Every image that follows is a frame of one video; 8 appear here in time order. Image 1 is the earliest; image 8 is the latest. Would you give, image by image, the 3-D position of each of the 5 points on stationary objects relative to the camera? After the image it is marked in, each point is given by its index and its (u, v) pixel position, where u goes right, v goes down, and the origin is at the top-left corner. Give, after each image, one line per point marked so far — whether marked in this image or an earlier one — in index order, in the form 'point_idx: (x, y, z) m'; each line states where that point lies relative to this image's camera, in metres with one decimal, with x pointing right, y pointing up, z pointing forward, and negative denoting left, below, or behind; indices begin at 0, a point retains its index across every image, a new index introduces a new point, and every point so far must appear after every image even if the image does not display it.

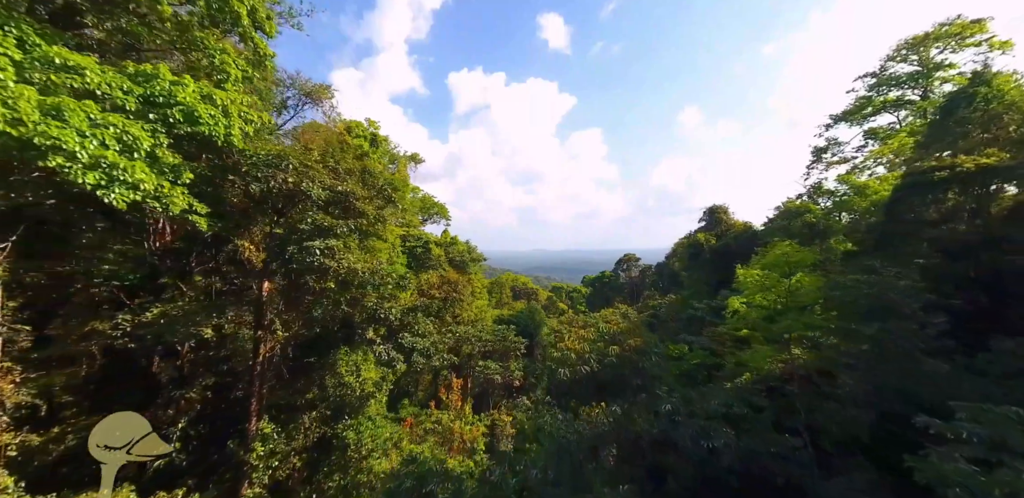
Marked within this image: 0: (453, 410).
0: (-1.6, -4.4, +10.4) m
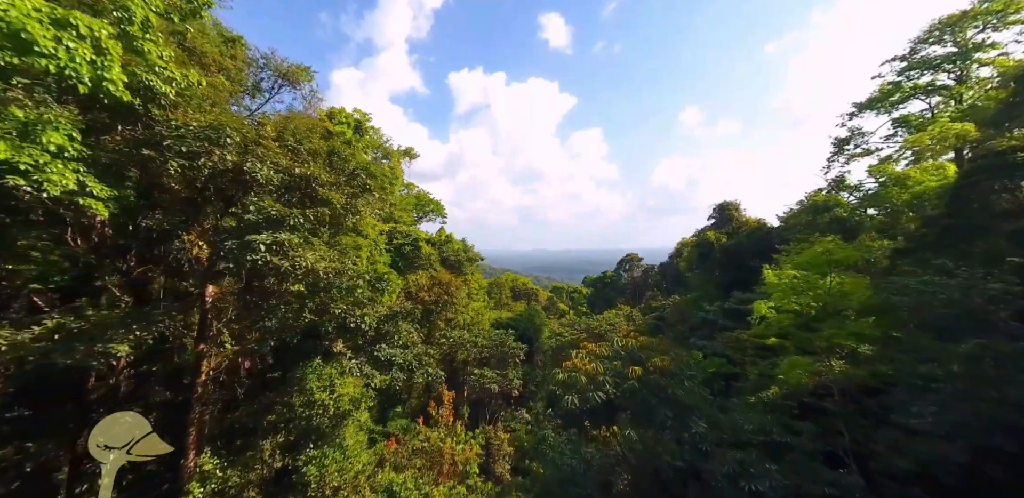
0: (-1.7, -4.3, +9.4) m
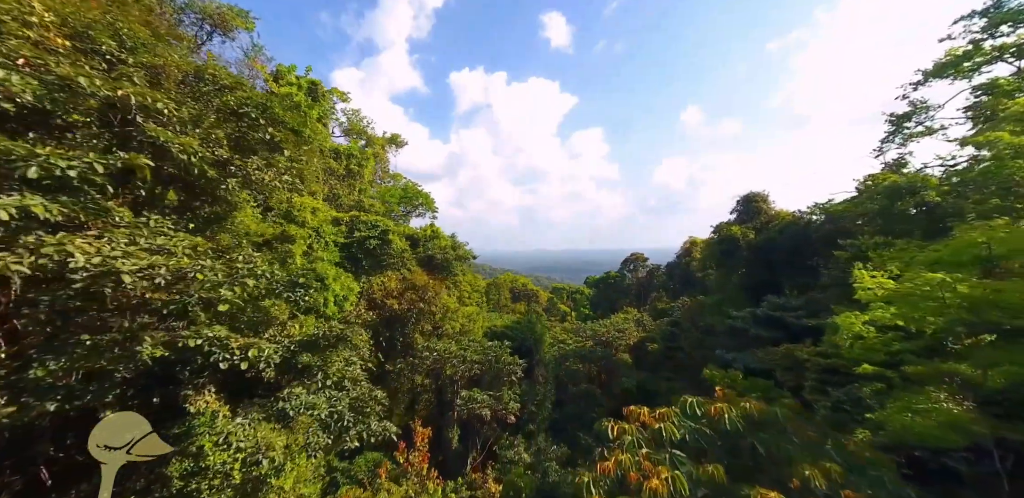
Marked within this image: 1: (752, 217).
0: (-1.8, -4.2, +7.3) m
1: (+10.6, +1.4, +17.0) m
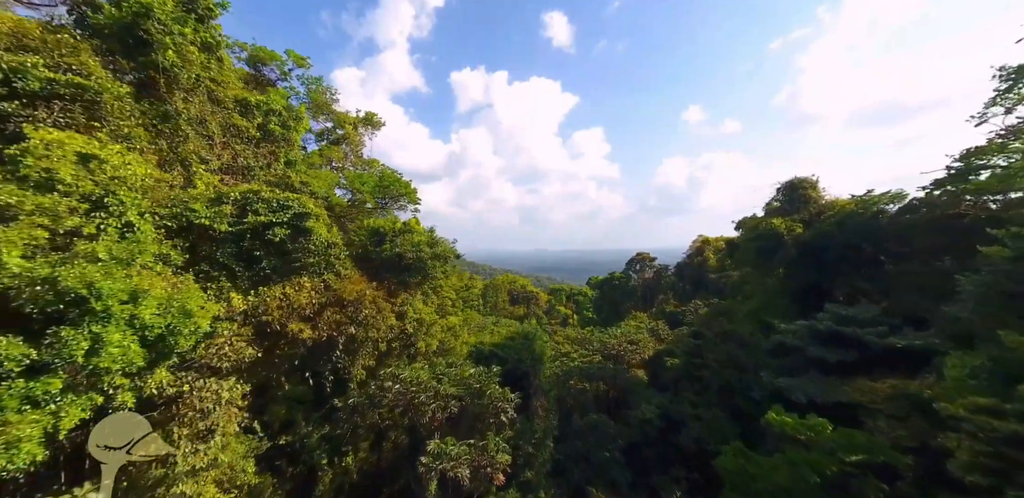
0: (-2.0, -4.1, +4.4) m
1: (+10.4, +1.5, +14.1) m
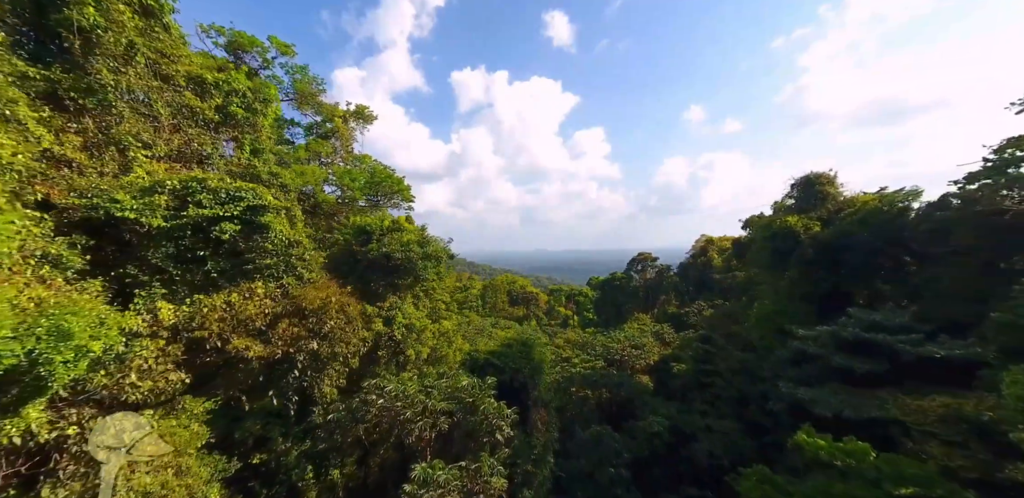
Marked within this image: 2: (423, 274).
0: (-2.1, -4.1, +3.6) m
1: (+10.3, +1.5, +13.3) m
2: (-2.5, -0.7, +10.9) m
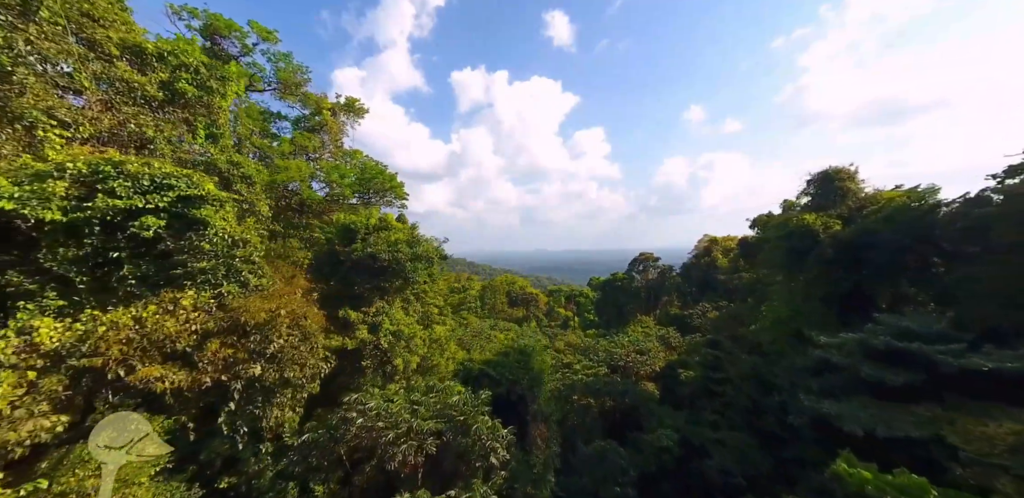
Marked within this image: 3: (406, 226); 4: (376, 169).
0: (-2.1, -4.1, +2.7) m
1: (+10.2, +1.5, +12.4) m
2: (-2.6, -0.7, +10.1) m
3: (-2.9, +0.6, +10.8) m
4: (-5.4, +3.2, +15.5) m
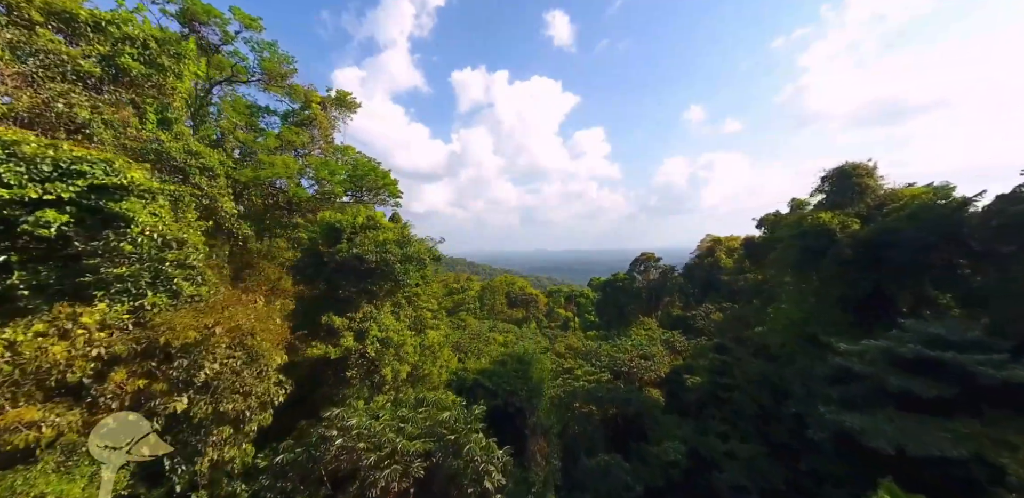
0: (-2.2, -4.1, +2.1) m
1: (+10.2, +1.5, +11.7) m
2: (-2.6, -0.7, +9.4) m
3: (-3.0, +0.6, +10.1) m
4: (-5.5, +3.2, +14.8) m
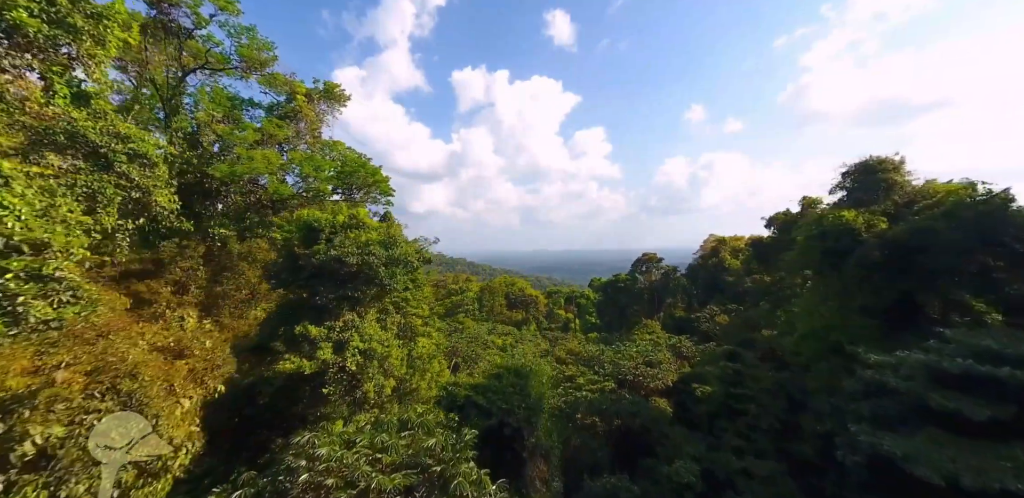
0: (-2.3, -4.2, +1.2) m
1: (+10.1, +1.4, +10.9) m
2: (-2.7, -0.7, +8.5) m
3: (-3.1, +0.6, +9.2) m
4: (-5.5, +3.1, +13.9) m
